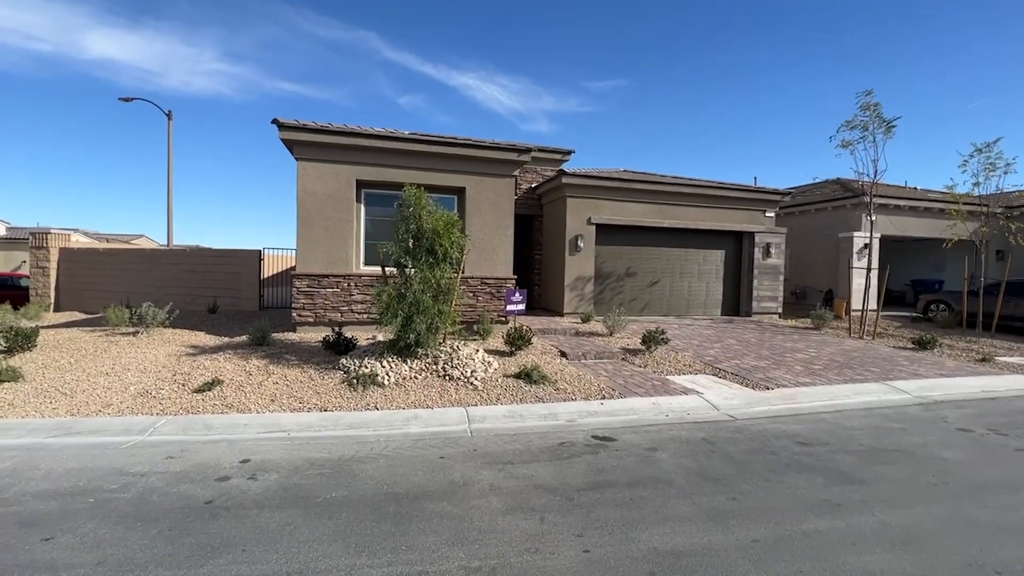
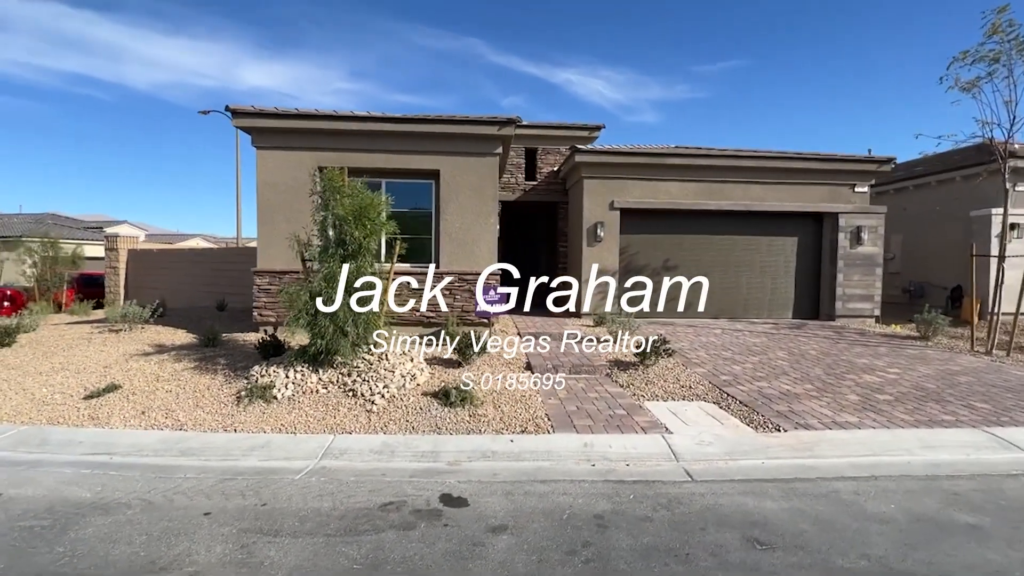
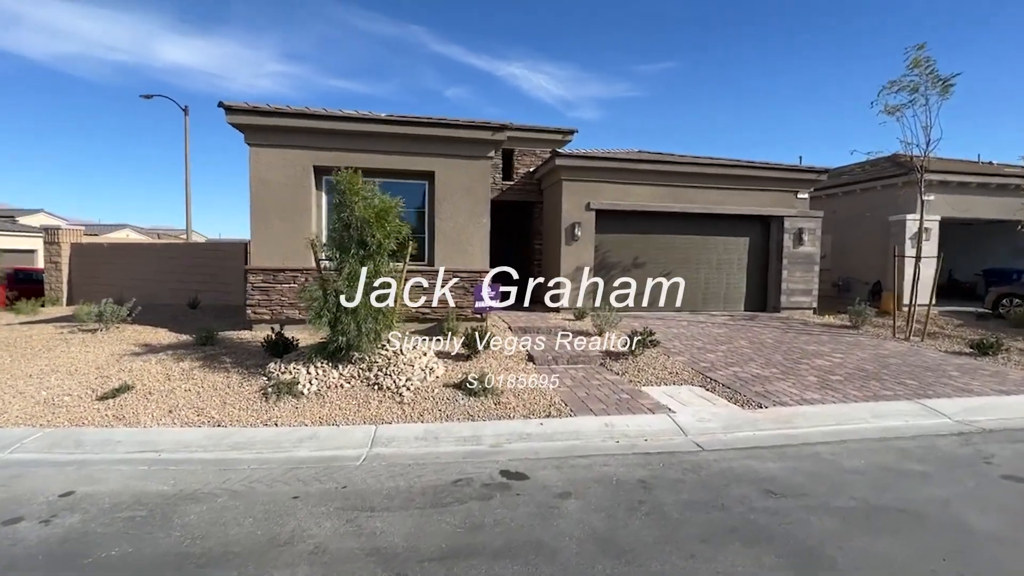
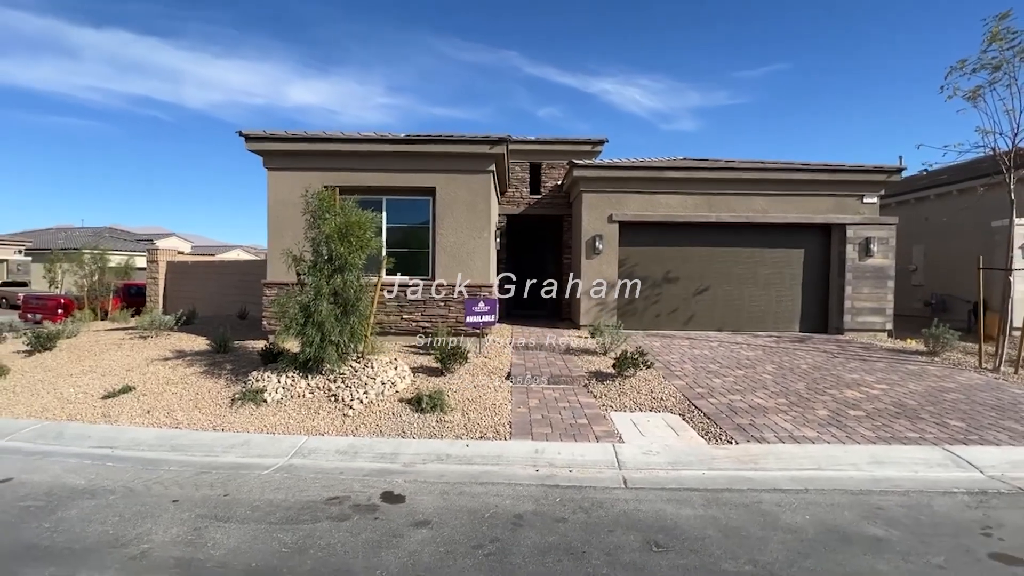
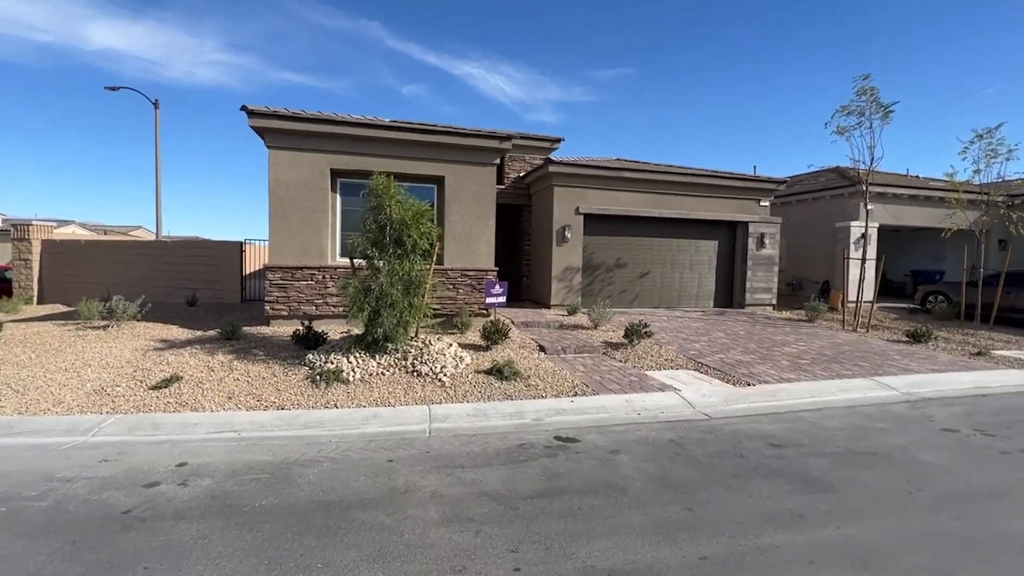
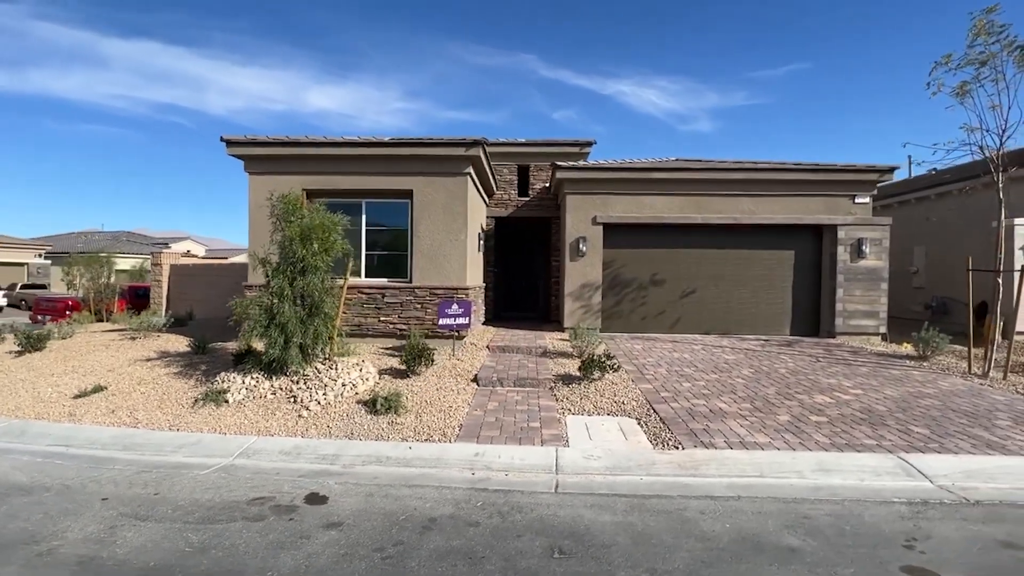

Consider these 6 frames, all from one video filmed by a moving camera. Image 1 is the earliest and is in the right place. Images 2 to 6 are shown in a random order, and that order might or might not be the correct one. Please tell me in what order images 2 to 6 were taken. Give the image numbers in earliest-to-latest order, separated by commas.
5, 3, 2, 4, 6
